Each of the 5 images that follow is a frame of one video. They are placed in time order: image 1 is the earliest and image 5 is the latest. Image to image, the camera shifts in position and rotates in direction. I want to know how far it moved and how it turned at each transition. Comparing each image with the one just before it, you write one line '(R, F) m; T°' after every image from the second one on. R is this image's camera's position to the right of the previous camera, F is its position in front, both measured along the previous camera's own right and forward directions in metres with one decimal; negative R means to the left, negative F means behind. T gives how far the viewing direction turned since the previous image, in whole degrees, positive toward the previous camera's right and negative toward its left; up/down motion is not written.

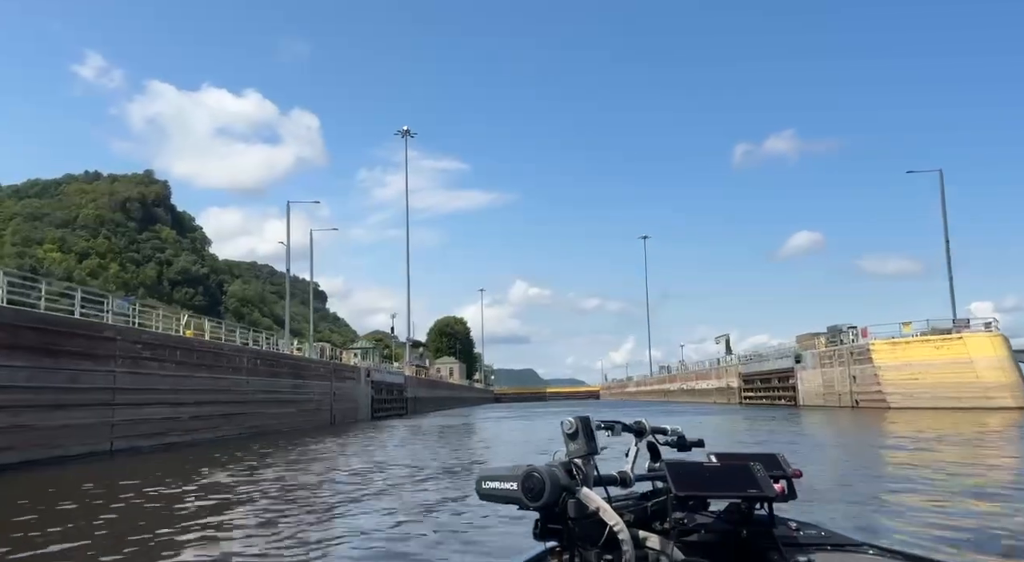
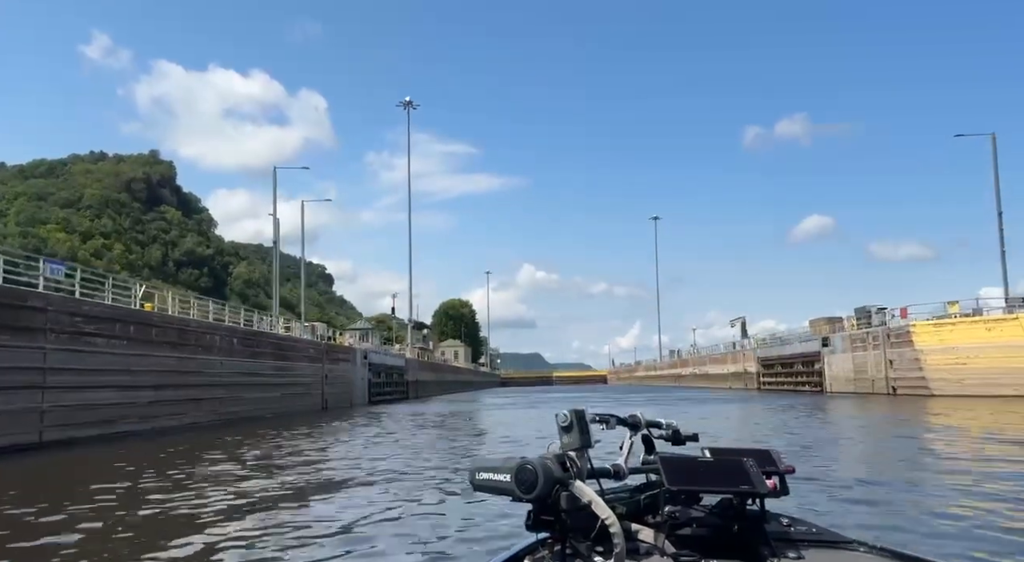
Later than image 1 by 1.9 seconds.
(+0.2, +0.5) m; -1°
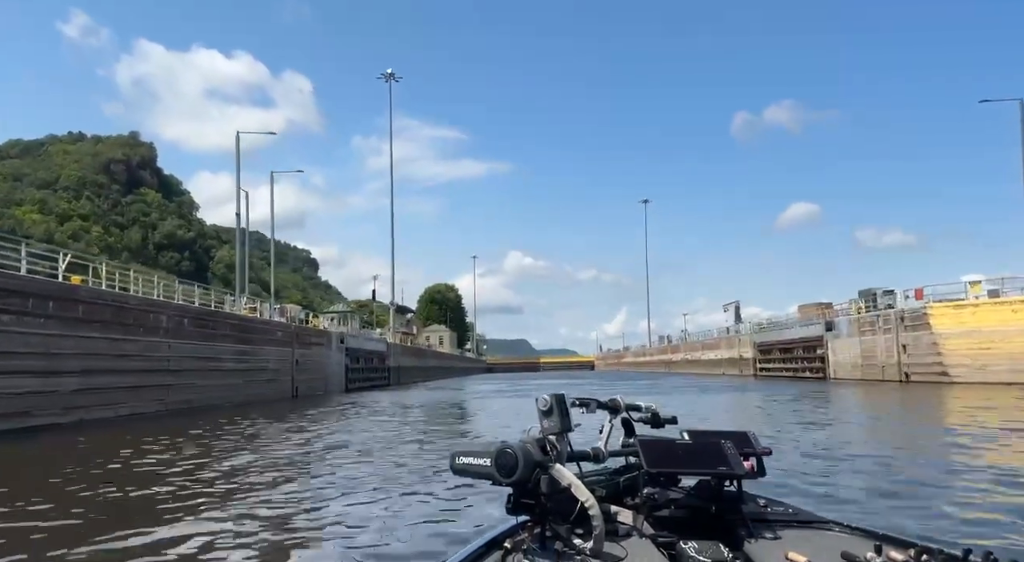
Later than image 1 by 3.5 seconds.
(0.0, +0.9) m; +1°
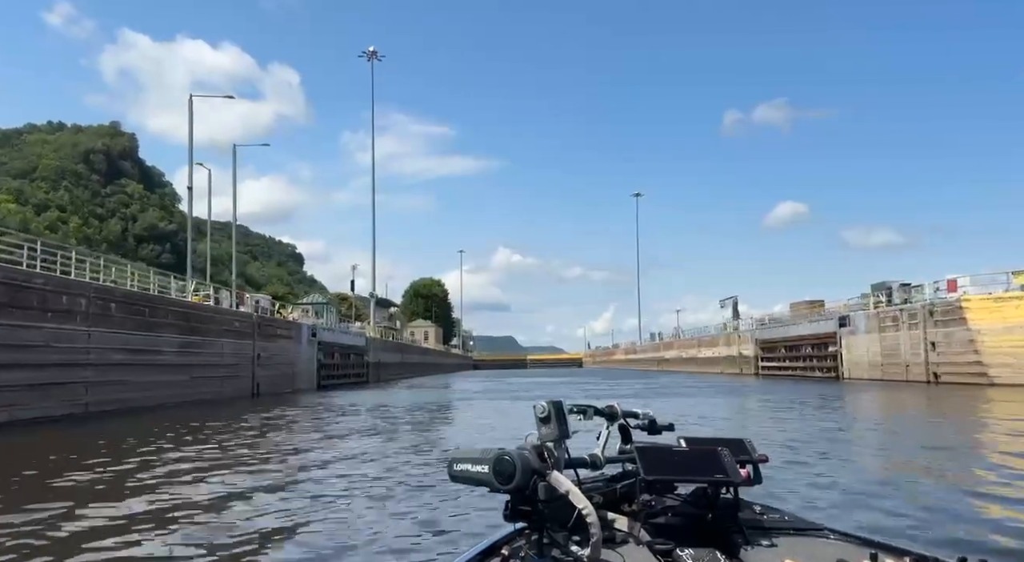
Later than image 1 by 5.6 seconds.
(0.0, +1.0) m; +1°
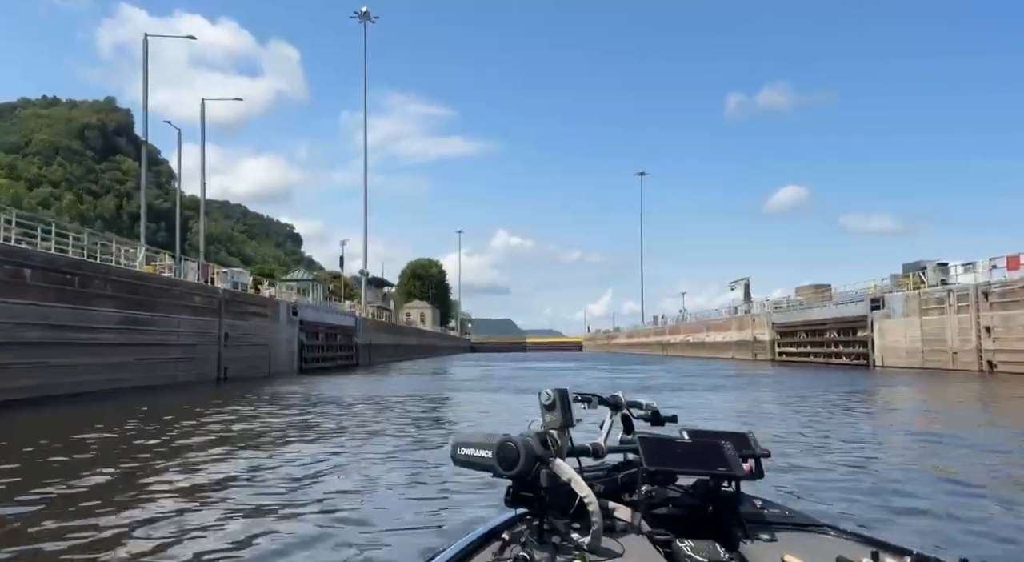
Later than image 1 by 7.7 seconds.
(-0.1, +0.8) m; 0°
